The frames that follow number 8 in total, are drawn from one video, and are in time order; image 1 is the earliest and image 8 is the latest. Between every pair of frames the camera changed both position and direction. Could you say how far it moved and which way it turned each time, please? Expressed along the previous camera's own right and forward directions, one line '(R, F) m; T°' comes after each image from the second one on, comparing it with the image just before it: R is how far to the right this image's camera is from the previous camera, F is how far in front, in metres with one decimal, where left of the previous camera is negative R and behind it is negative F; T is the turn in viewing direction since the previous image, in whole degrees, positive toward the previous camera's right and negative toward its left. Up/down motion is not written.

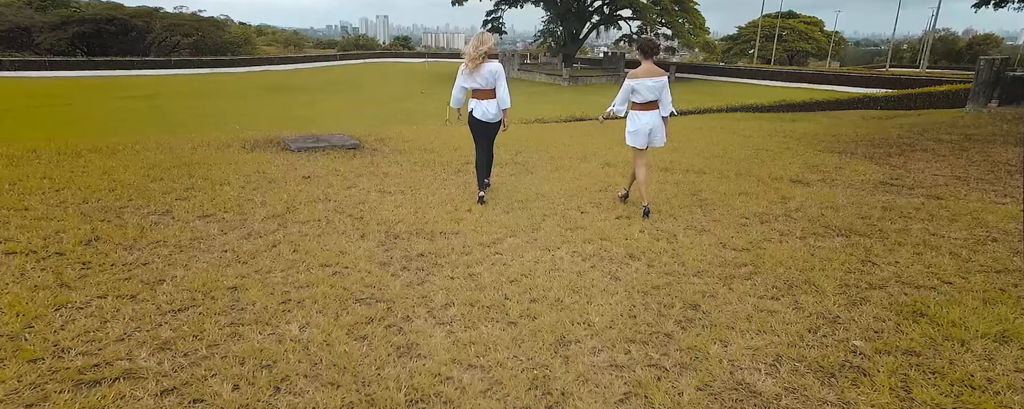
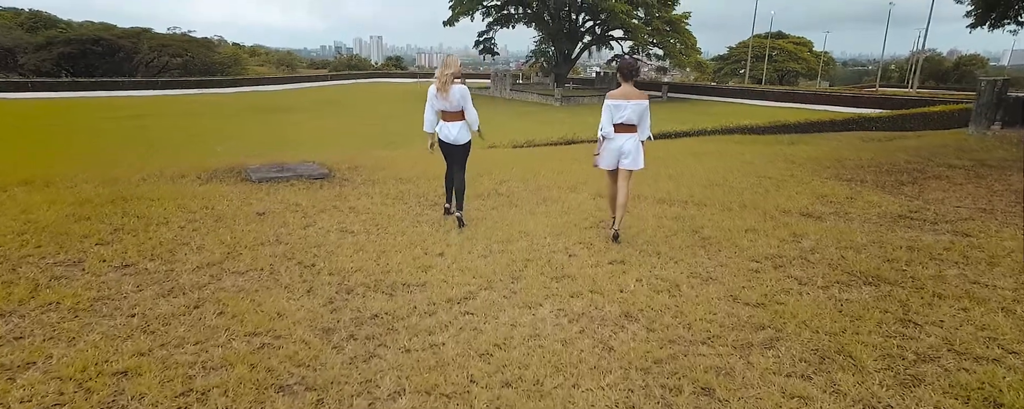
(+0.1, +0.3) m; +1°
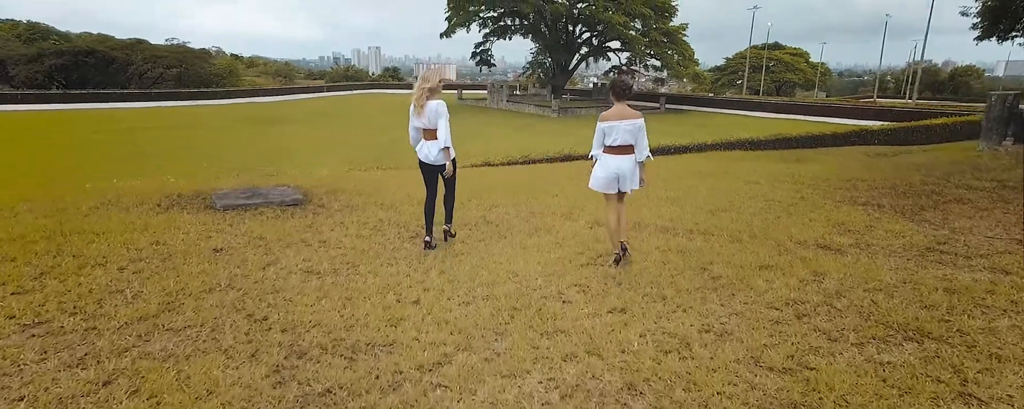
(+0.1, +0.3) m; 0°
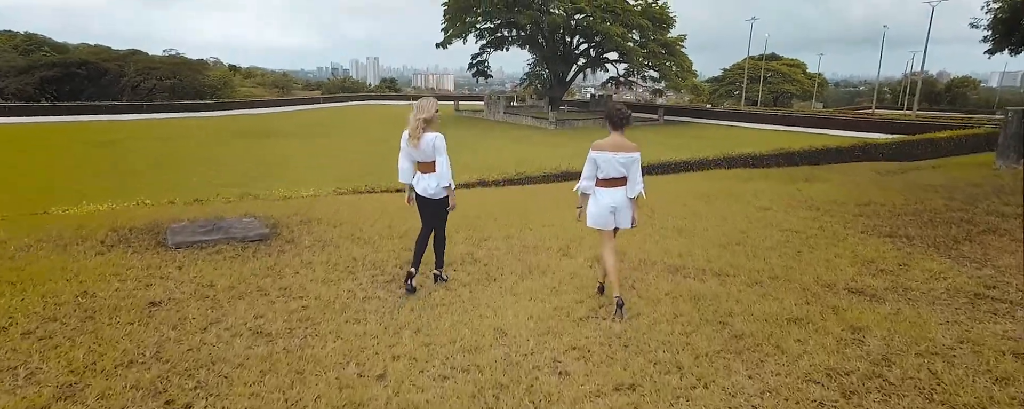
(0.0, +0.3) m; 0°
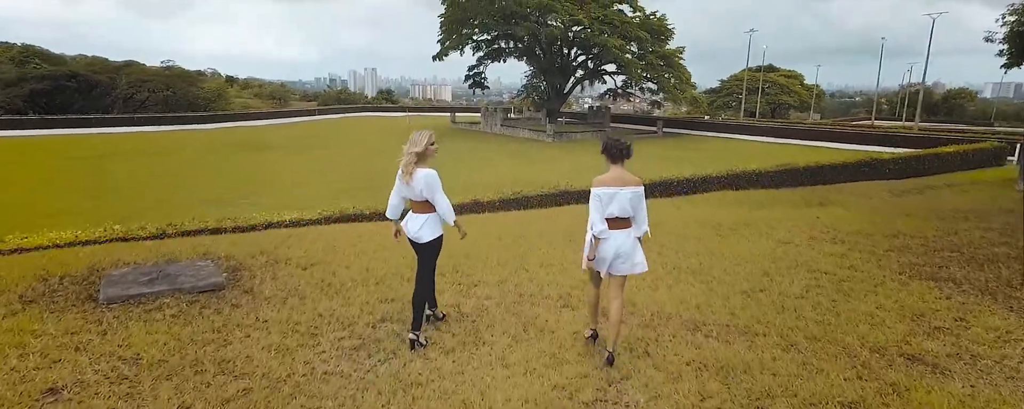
(0.0, +0.4) m; 0°
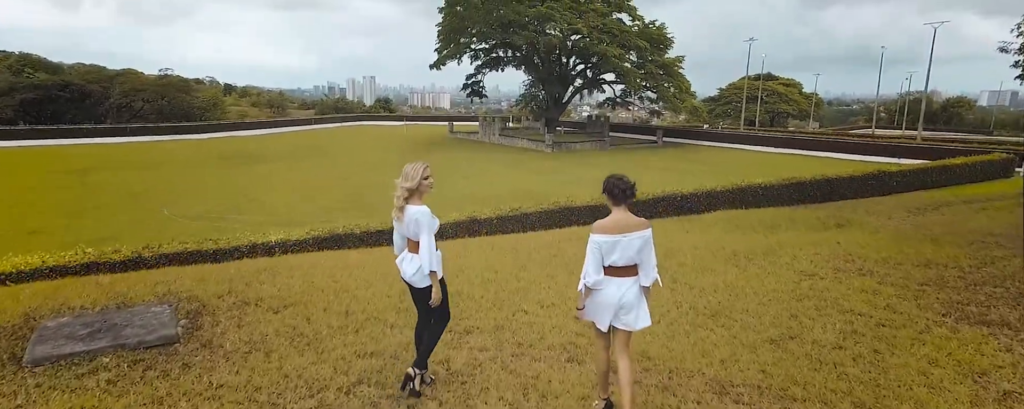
(0.0, +0.3) m; 0°
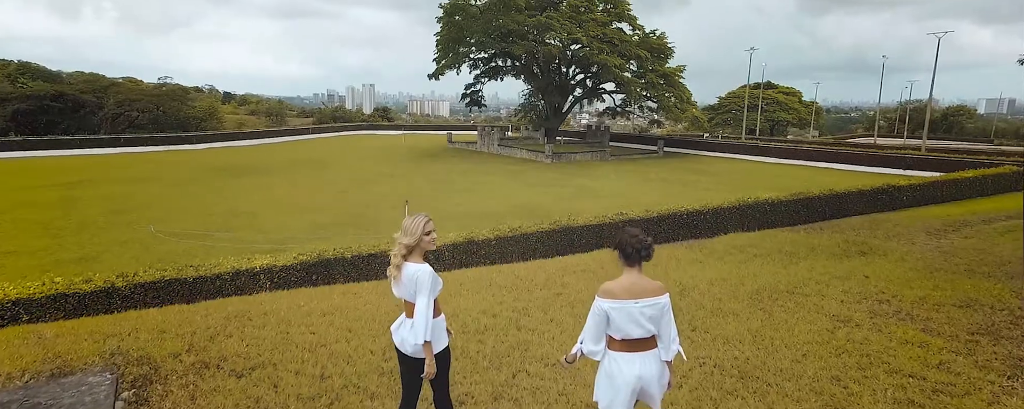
(0.0, +0.3) m; 0°
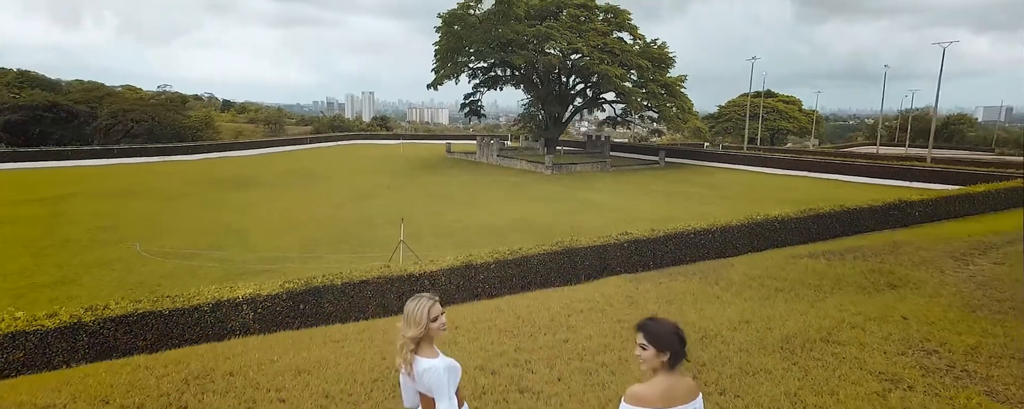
(0.0, +0.4) m; 0°
